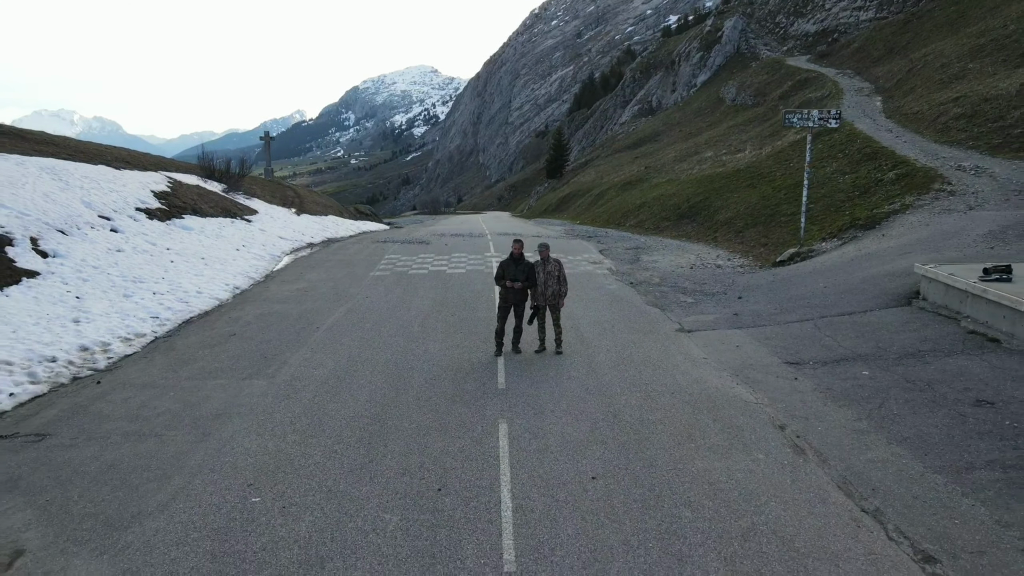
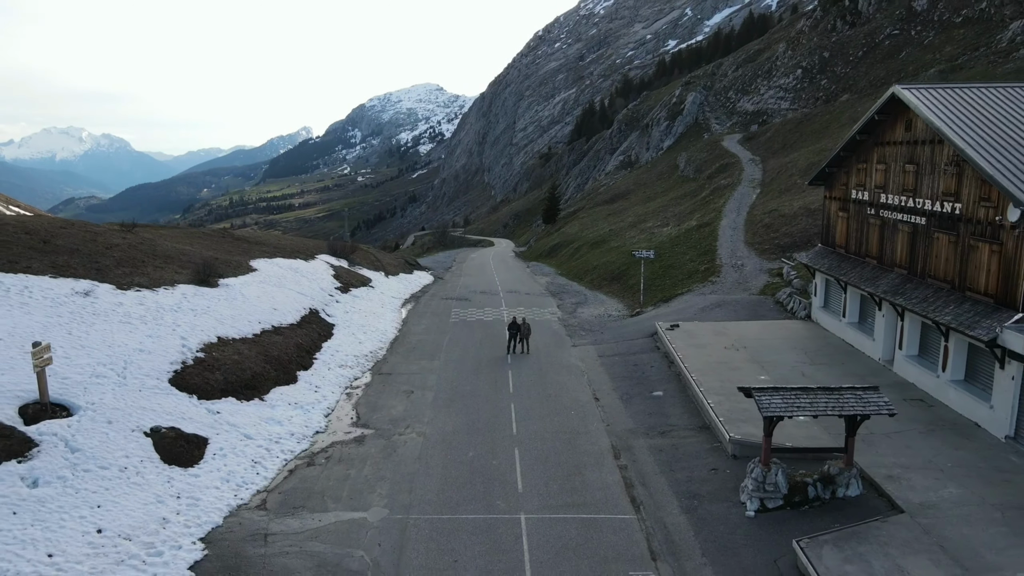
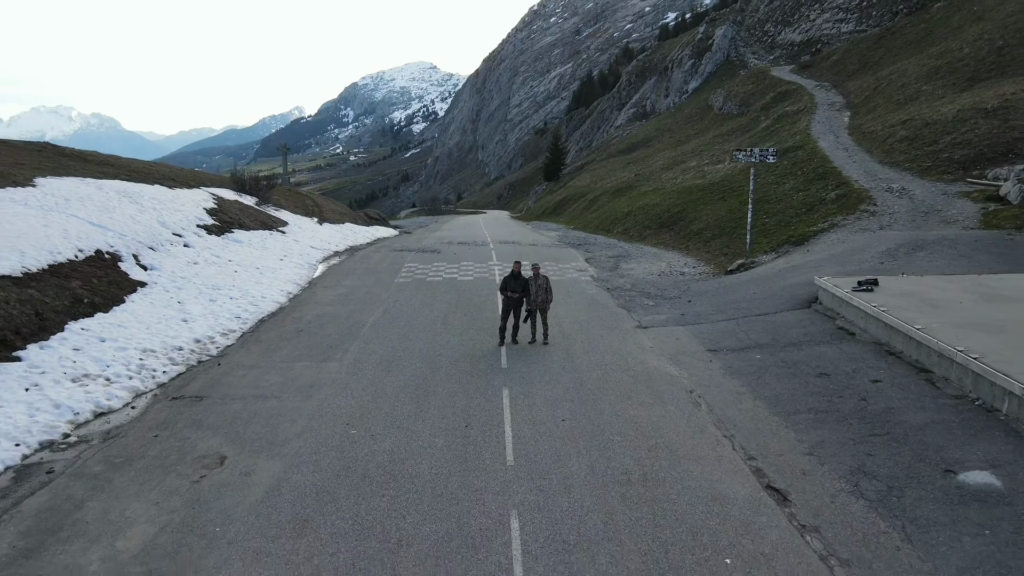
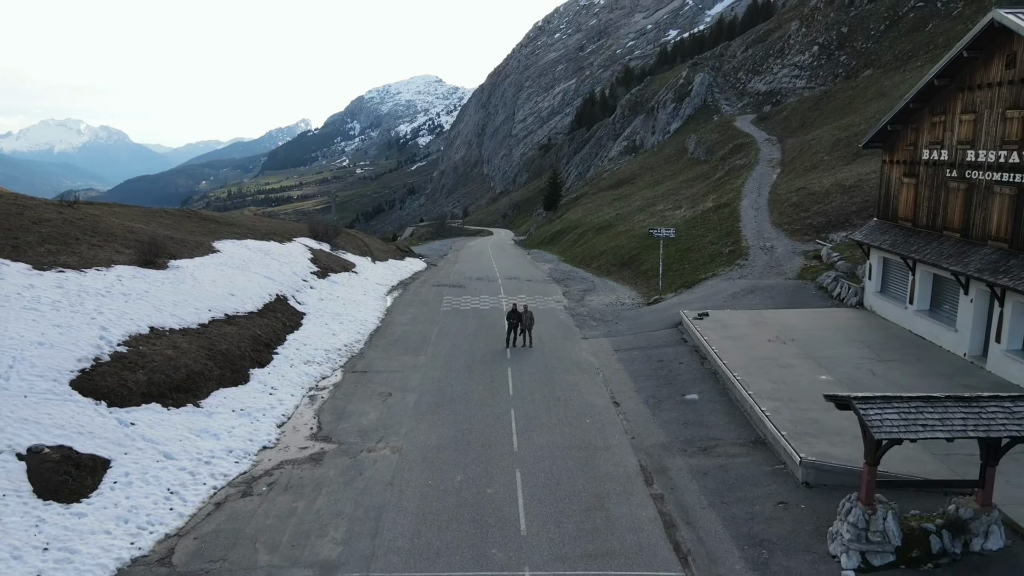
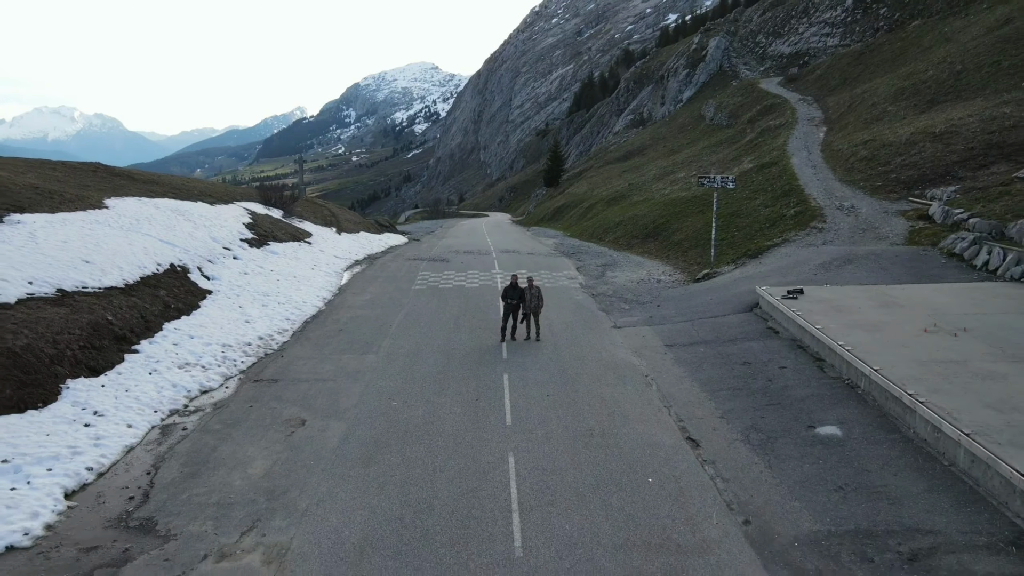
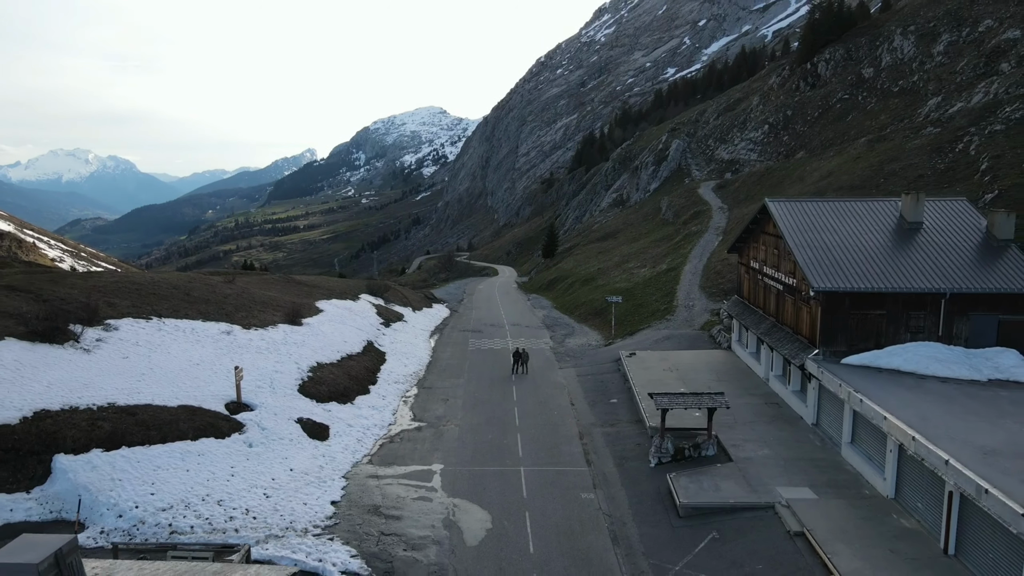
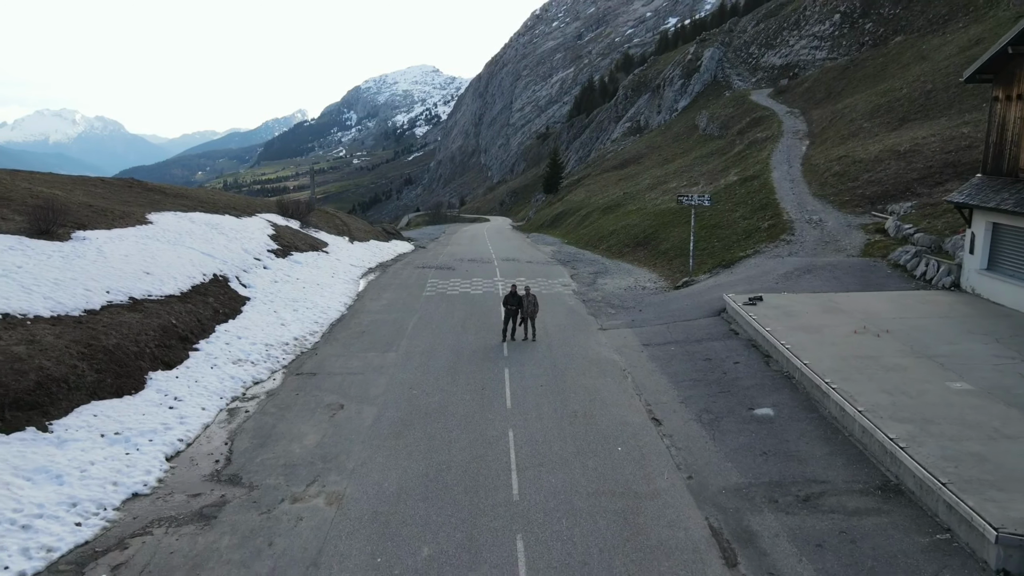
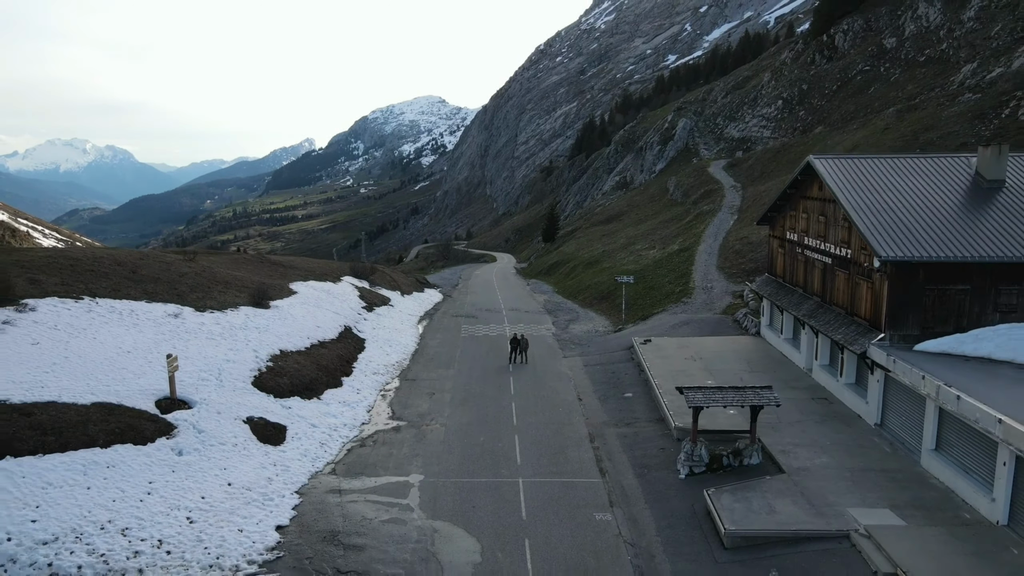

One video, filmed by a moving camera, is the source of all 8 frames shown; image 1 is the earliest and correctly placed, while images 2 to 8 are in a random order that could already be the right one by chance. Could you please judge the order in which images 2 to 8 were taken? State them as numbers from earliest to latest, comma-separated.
3, 5, 7, 4, 2, 8, 6
